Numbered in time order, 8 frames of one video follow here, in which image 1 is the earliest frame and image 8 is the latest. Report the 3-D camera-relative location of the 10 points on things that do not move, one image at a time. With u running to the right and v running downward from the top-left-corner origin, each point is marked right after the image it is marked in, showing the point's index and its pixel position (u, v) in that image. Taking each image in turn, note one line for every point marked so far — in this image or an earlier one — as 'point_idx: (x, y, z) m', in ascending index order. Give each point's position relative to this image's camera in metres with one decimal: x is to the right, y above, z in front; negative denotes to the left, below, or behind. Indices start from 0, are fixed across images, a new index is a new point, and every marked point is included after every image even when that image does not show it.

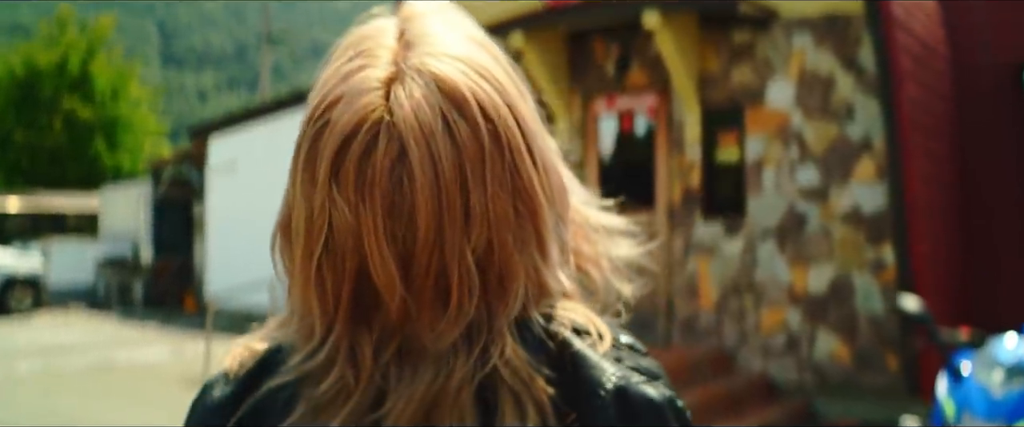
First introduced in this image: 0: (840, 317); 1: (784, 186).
0: (+2.4, -0.8, +7.8) m
1: (+2.1, +0.2, +8.2) m
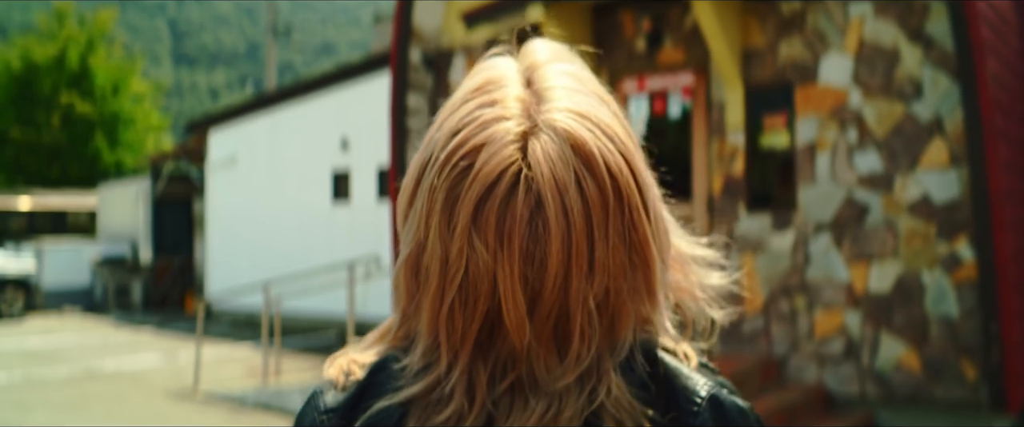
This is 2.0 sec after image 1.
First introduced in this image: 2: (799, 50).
0: (+2.6, -0.7, +6.9) m
1: (+2.3, +0.3, +7.2) m
2: (+2.0, +1.1, +7.4) m
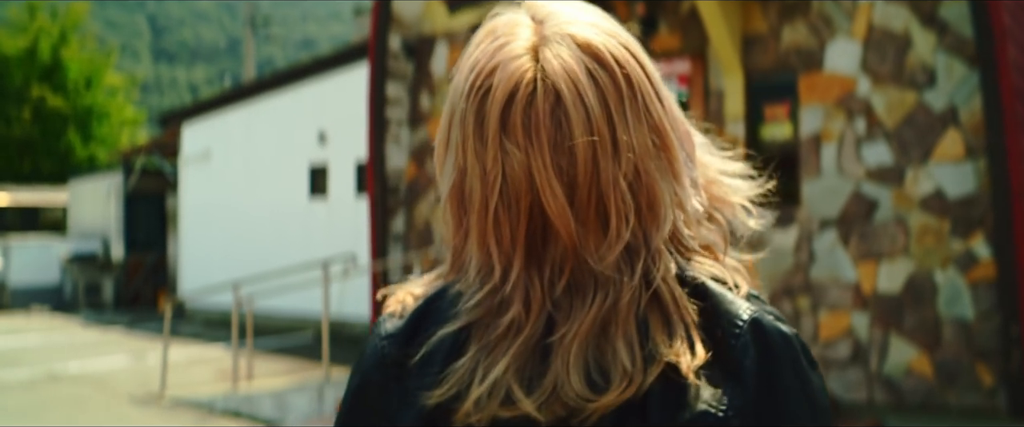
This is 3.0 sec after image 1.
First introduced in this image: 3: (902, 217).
0: (+2.5, -0.7, +6.5) m
1: (+2.2, +0.3, +6.8) m
2: (+1.9, +1.2, +7.0) m
3: (+2.4, 0.0, +6.6) m
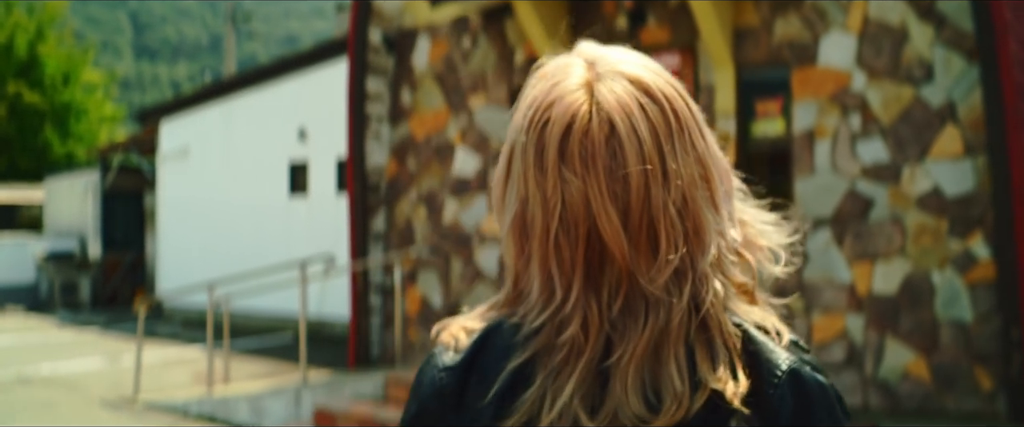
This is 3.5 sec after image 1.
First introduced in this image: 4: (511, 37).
0: (+2.4, -0.7, +6.3) m
1: (+2.1, +0.3, +6.6) m
2: (+1.8, +1.2, +6.8) m
3: (+2.3, 0.0, +6.4) m
4: (0.0, +1.4, +8.3) m
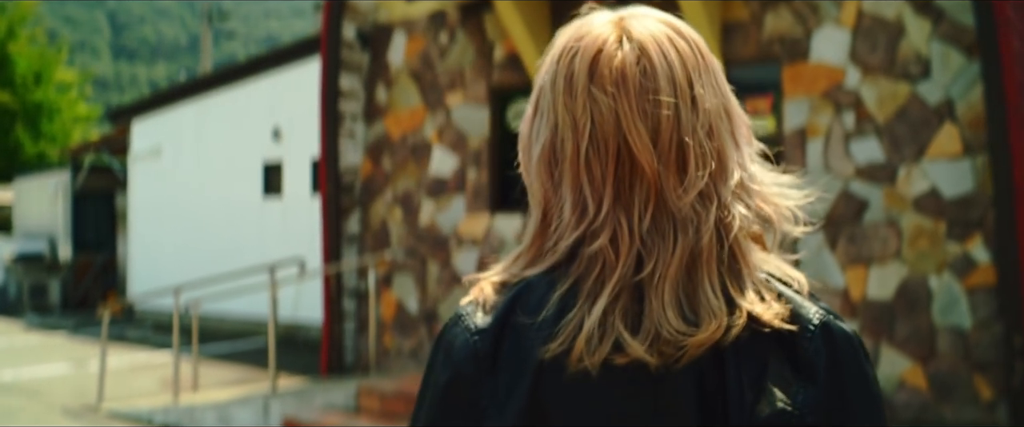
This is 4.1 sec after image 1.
0: (+2.3, -0.7, +6.0) m
1: (+1.9, +0.3, +6.4) m
2: (+1.7, +1.2, +6.5) m
3: (+2.2, 0.0, +6.1) m
4: (-0.2, +1.4, +8.0) m
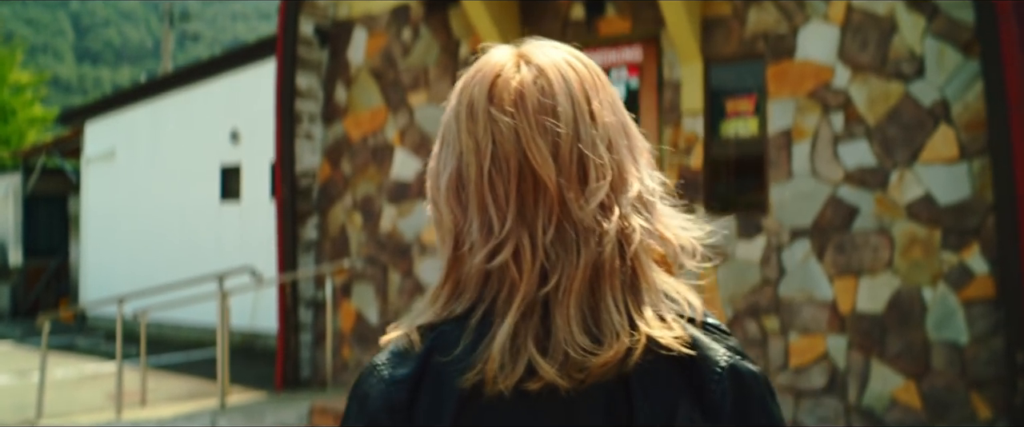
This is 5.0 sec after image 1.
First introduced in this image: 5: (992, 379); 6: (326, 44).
0: (+2.1, -0.7, +5.7) m
1: (+1.8, +0.3, +6.0) m
2: (+1.5, +1.1, +6.1) m
3: (+2.0, -0.1, +5.8) m
4: (-0.4, +1.3, +7.6) m
5: (+2.5, -0.9, +5.4) m
6: (-1.5, +1.4, +8.4) m
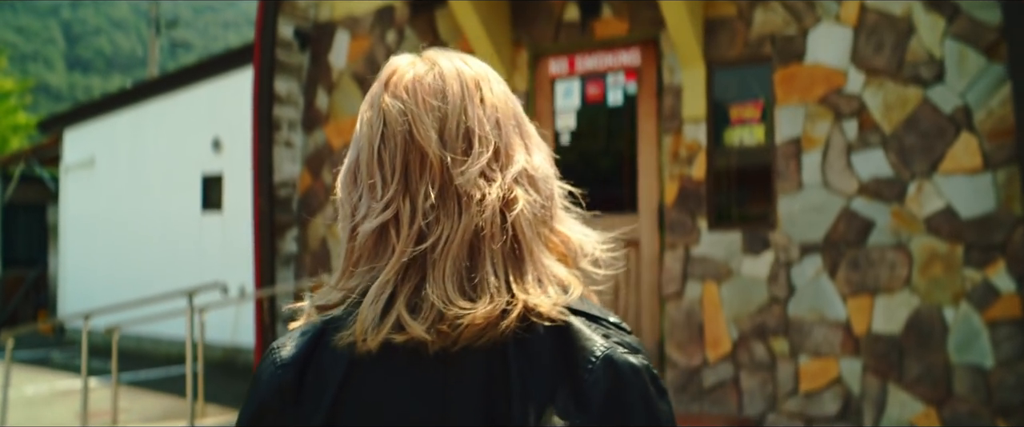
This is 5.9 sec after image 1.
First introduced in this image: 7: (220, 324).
0: (+2.1, -0.8, +5.3) m
1: (+1.7, +0.2, +5.6) m
2: (+1.5, +1.1, +5.8) m
3: (+2.0, -0.1, +5.4) m
4: (-0.5, +1.2, +7.2) m
5: (+2.4, -0.9, +5.1) m
6: (-1.6, +1.3, +7.9) m
7: (-3.0, -1.1, +10.9) m
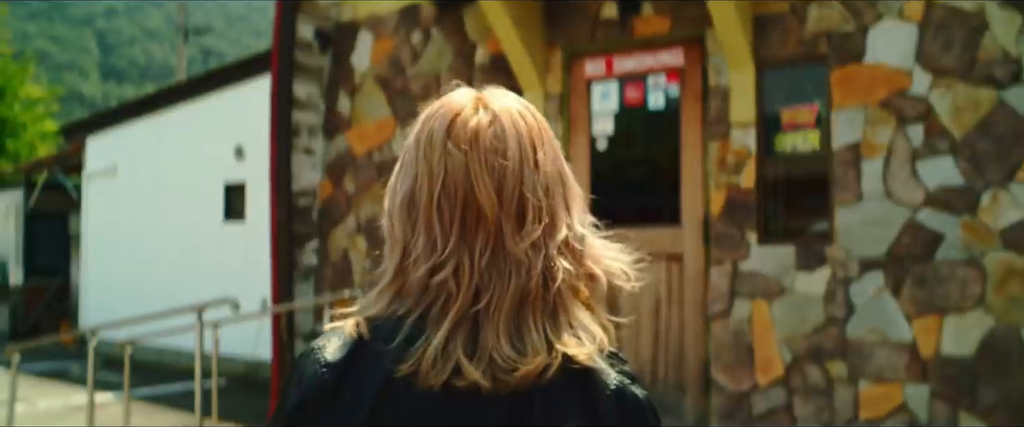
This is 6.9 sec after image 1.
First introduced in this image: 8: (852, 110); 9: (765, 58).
0: (+2.2, -0.9, +4.8) m
1: (+1.9, +0.1, +5.1) m
2: (+1.6, +1.0, +5.3) m
3: (+2.2, -0.2, +4.9) m
4: (-0.3, +1.2, +6.8) m
5: (+2.6, -1.0, +4.6) m
6: (-1.3, +1.2, +7.6) m
7: (-2.7, -1.2, +10.5) m
8: (+1.7, +0.5, +5.3) m
9: (+1.3, +0.8, +5.6) m
